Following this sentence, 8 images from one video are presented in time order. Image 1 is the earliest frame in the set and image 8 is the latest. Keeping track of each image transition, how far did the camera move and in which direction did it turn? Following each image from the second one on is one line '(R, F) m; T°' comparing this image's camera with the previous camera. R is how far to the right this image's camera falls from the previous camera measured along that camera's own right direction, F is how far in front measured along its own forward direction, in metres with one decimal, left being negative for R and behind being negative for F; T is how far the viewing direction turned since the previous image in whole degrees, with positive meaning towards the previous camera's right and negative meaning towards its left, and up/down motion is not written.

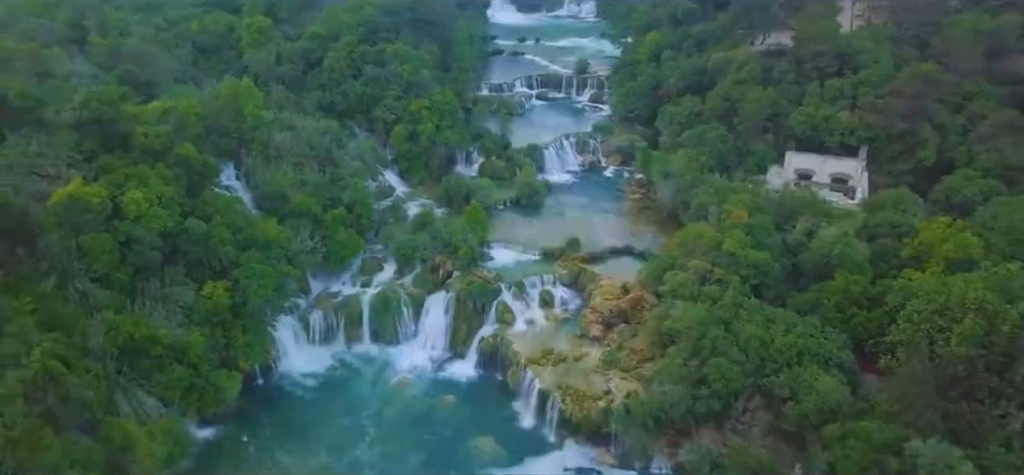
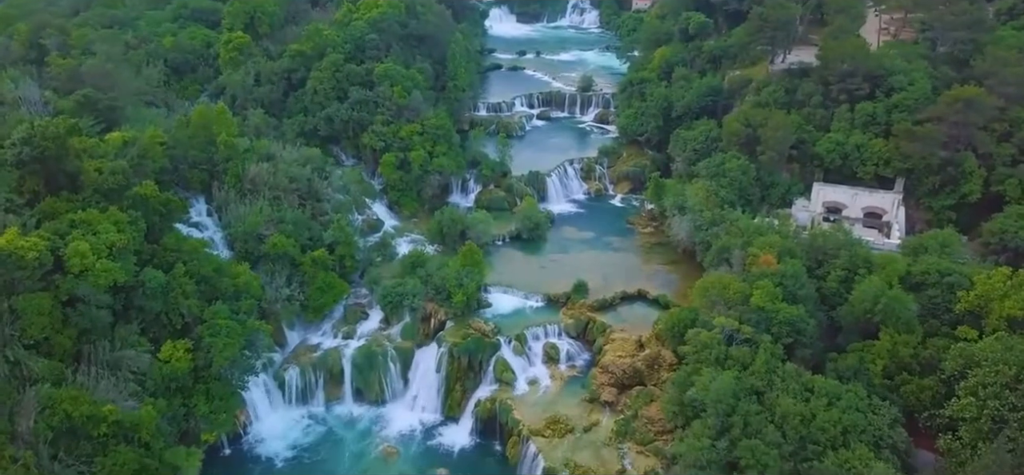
(0.0, +3.9) m; 0°
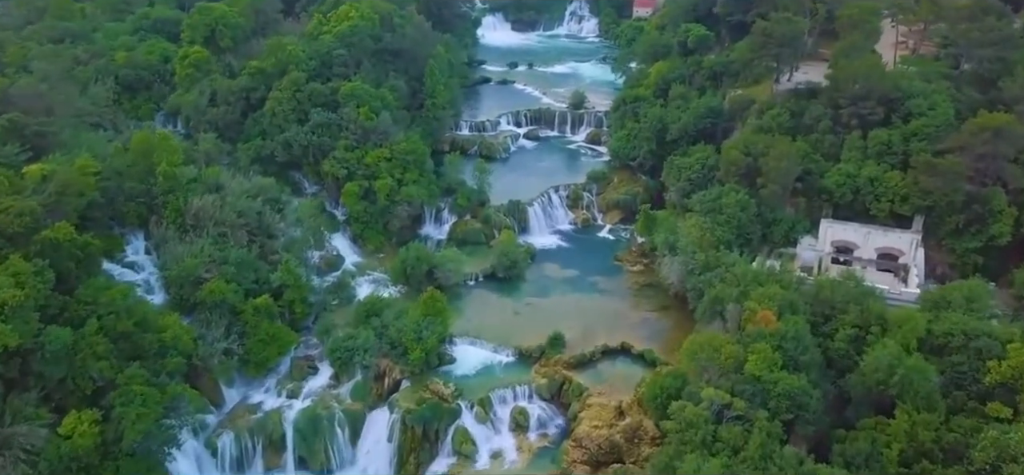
(+1.7, +3.9) m; -1°
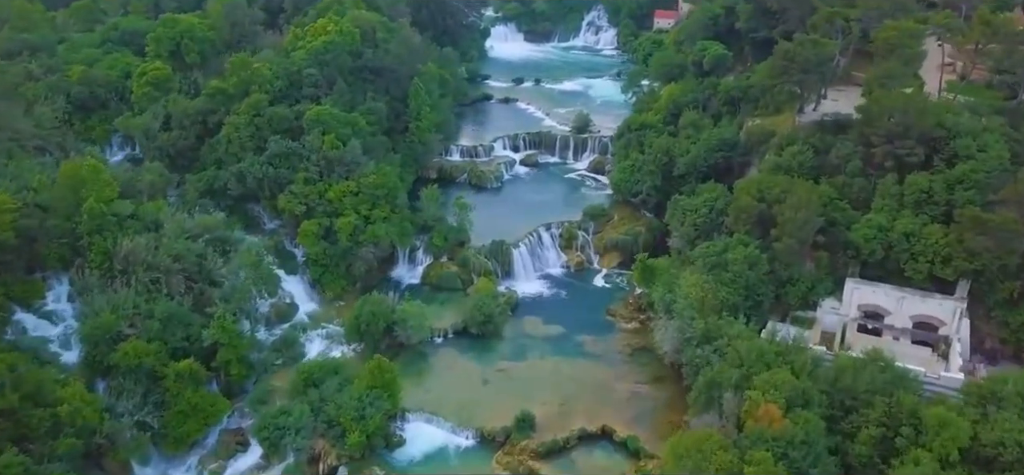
(+2.3, +4.6) m; -2°
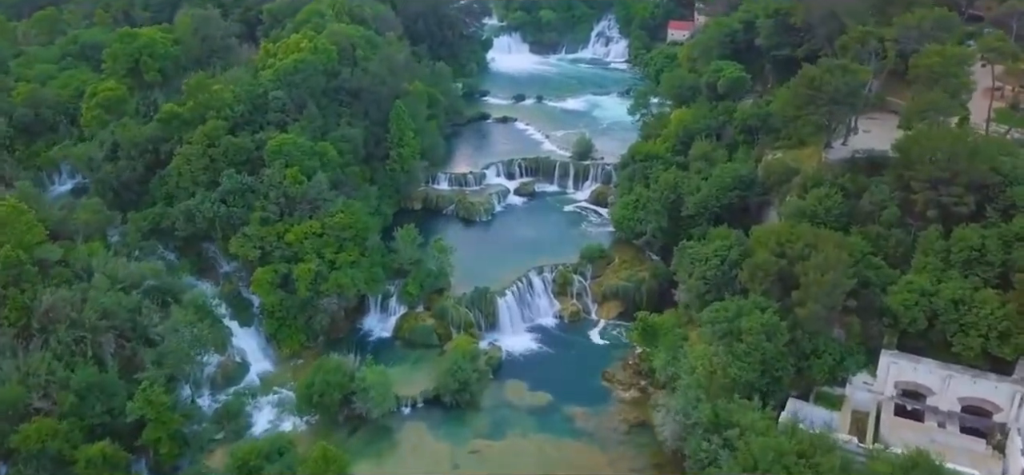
(+1.2, +4.1) m; -1°
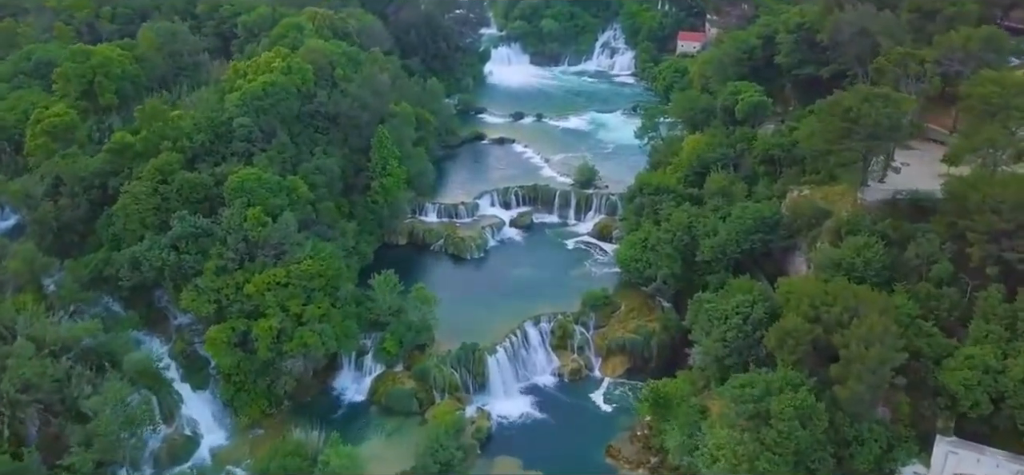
(+0.4, +3.7) m; 0°
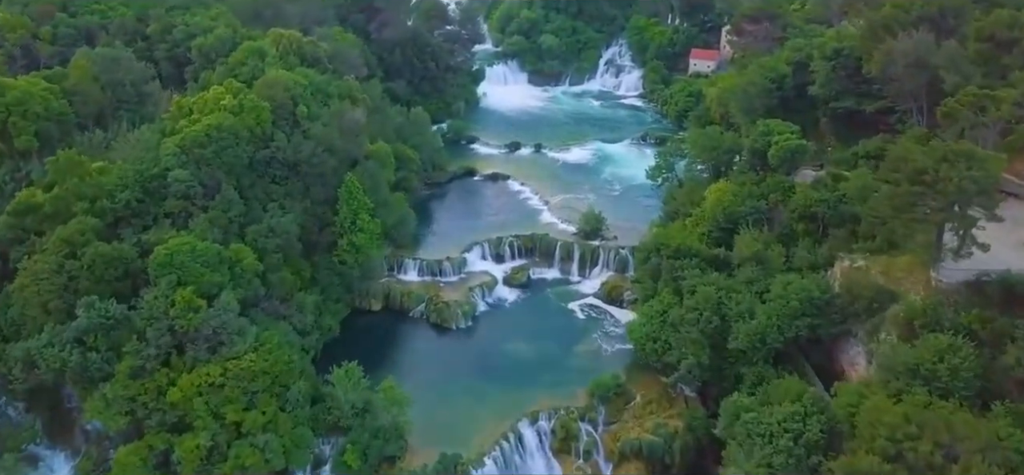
(+0.2, +5.2) m; 0°
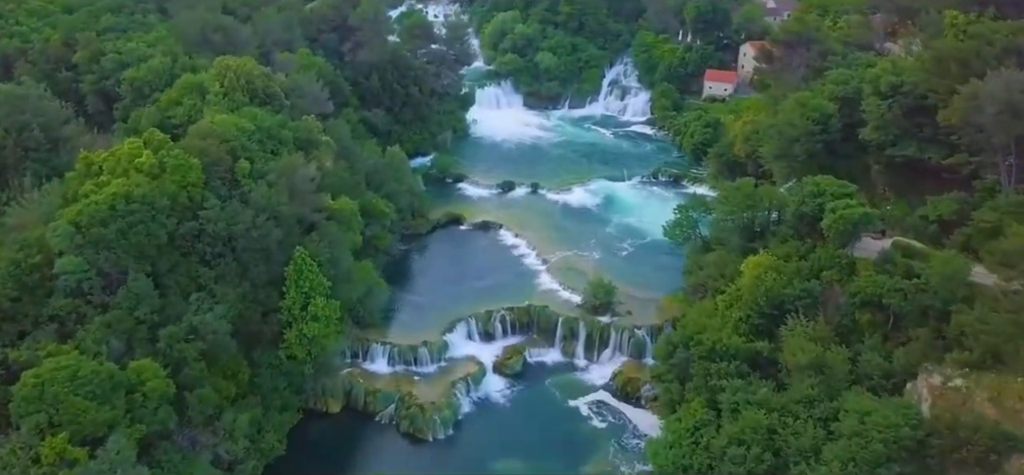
(+0.2, +5.8) m; 0°
